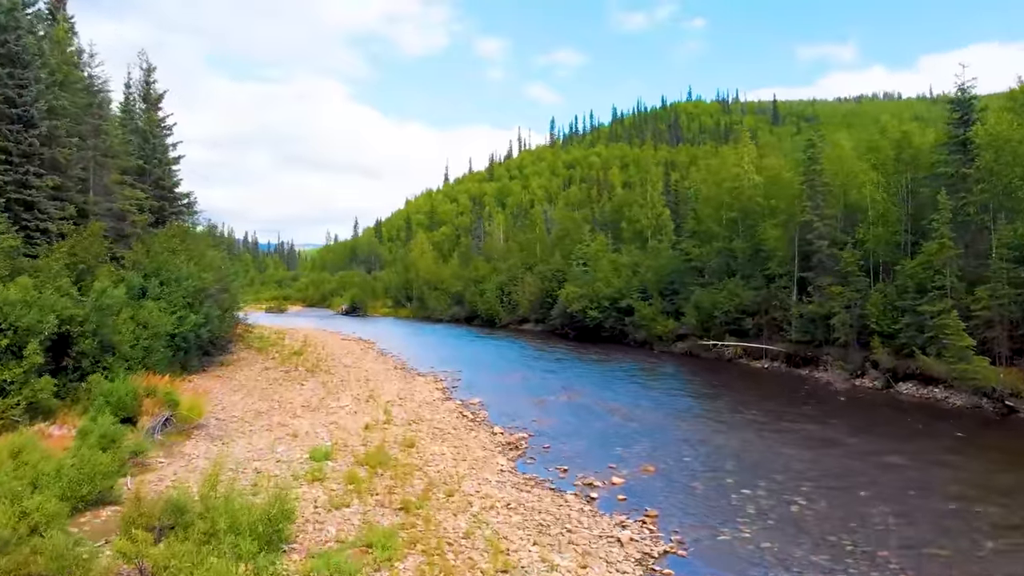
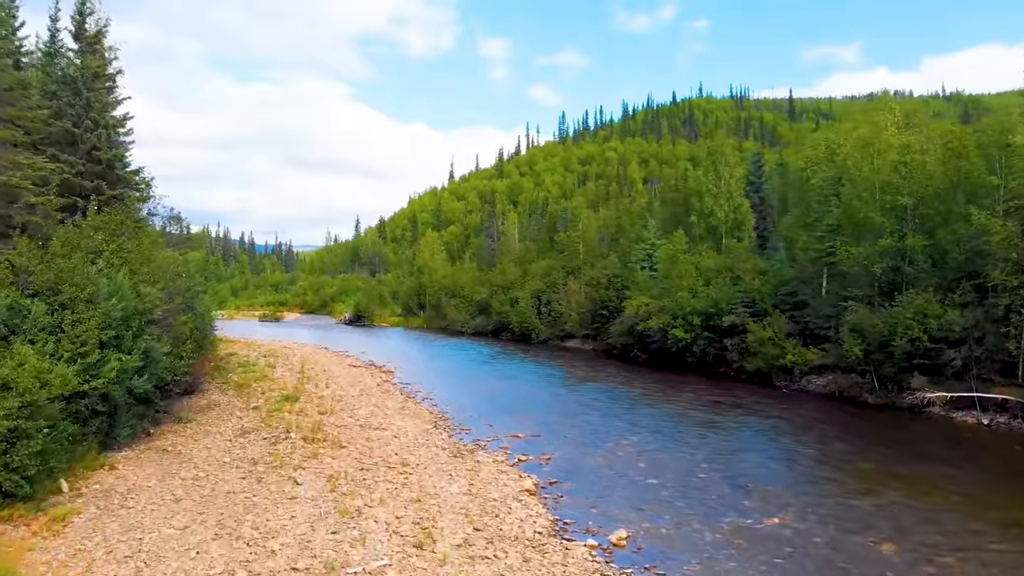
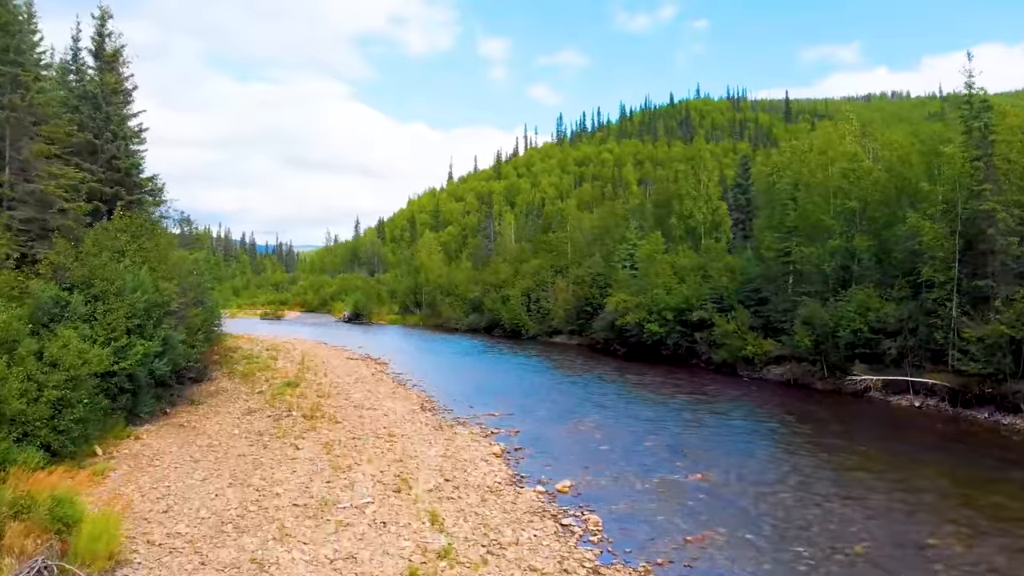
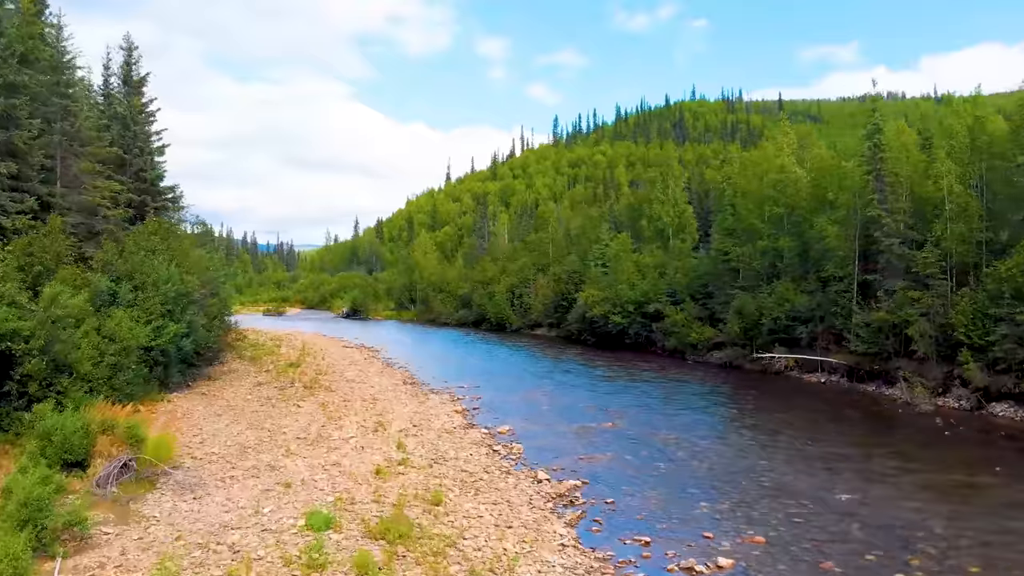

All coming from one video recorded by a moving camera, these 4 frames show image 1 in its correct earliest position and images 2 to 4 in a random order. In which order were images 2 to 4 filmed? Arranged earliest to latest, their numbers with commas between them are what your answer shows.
4, 3, 2
